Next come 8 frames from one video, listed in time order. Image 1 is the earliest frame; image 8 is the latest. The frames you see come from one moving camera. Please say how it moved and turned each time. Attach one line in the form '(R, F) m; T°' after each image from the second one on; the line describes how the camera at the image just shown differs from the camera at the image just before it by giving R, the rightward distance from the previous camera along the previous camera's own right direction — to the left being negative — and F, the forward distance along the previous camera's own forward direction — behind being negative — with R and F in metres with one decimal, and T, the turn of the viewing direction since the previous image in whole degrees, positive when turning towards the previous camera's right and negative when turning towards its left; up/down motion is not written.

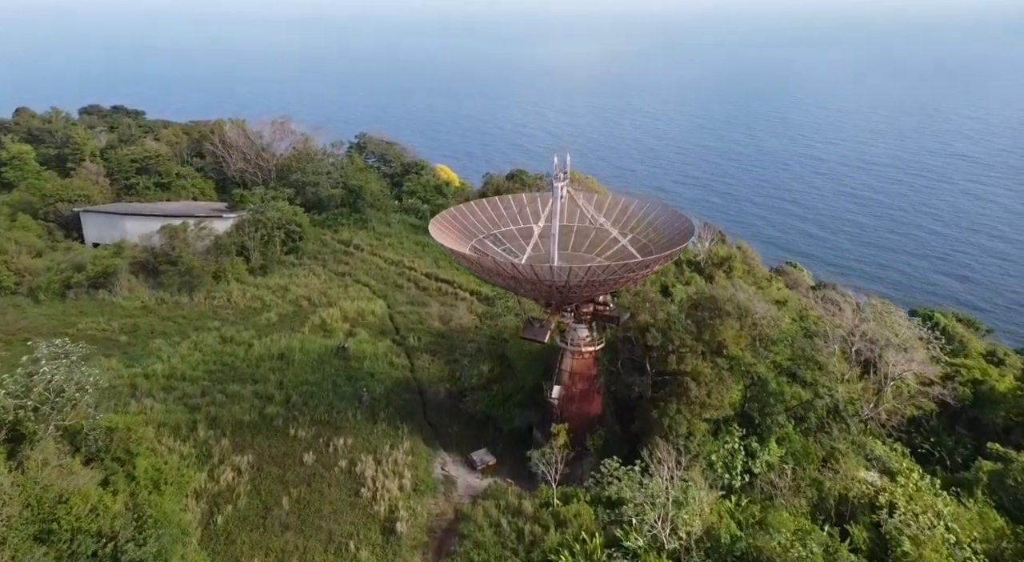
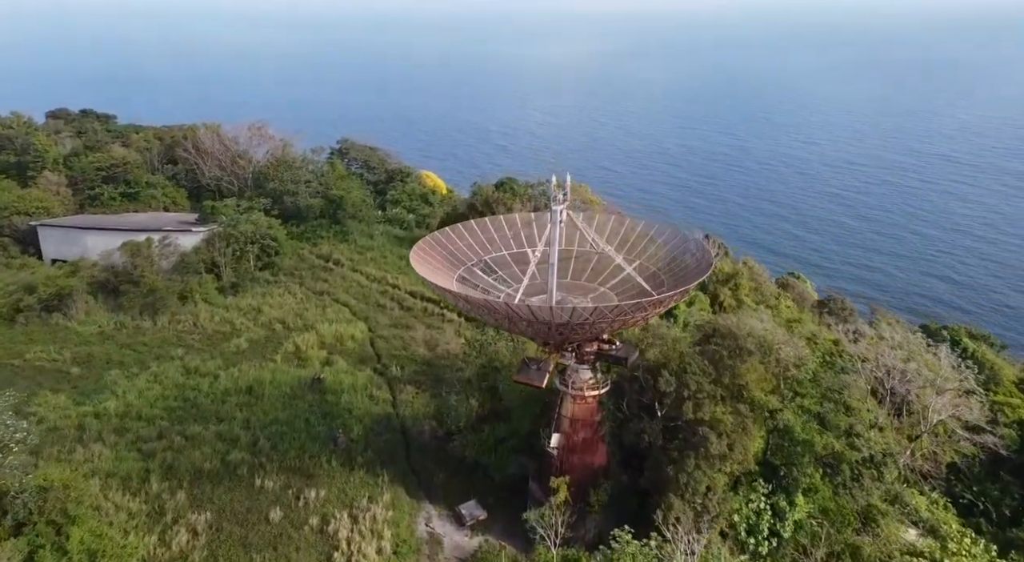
(-0.1, +2.5) m; +1°
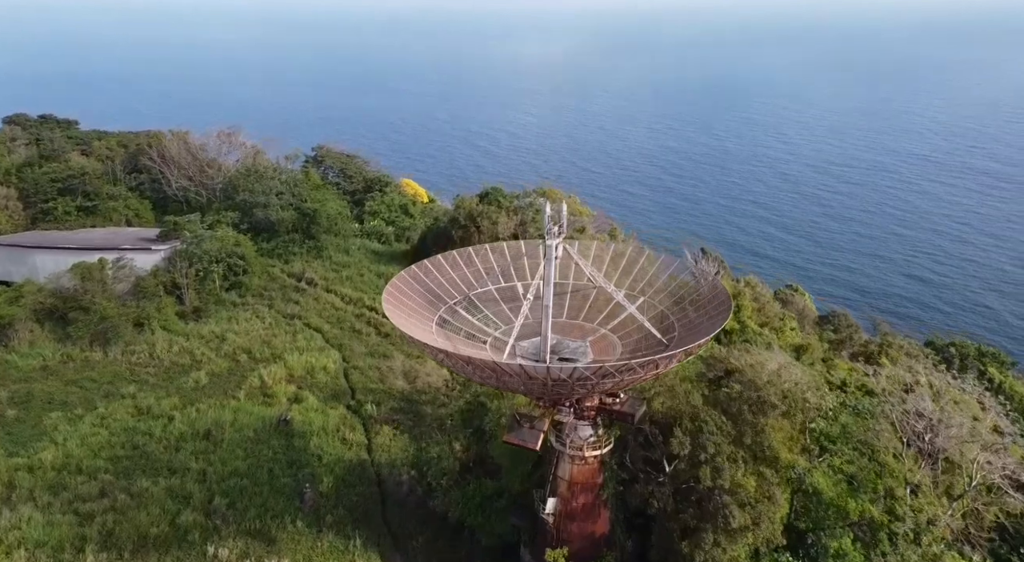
(-0.1, +2.5) m; +1°
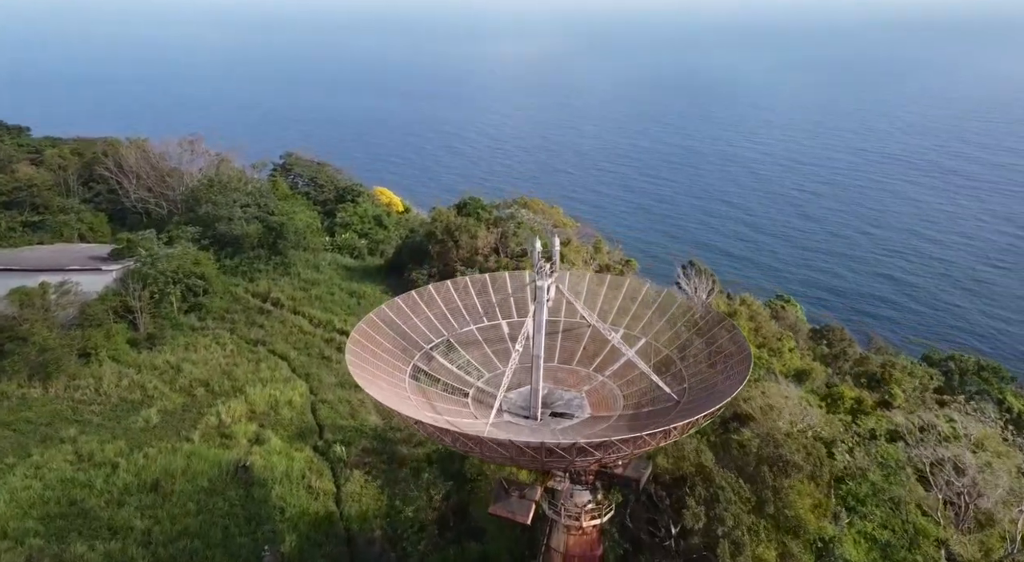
(-0.1, +2.2) m; +2°
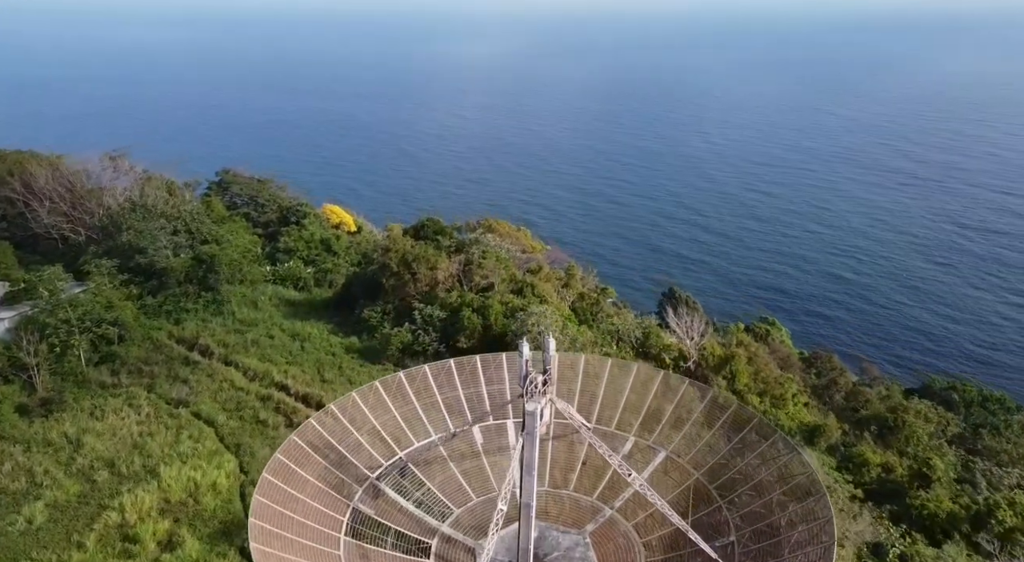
(-0.2, +4.1) m; +3°
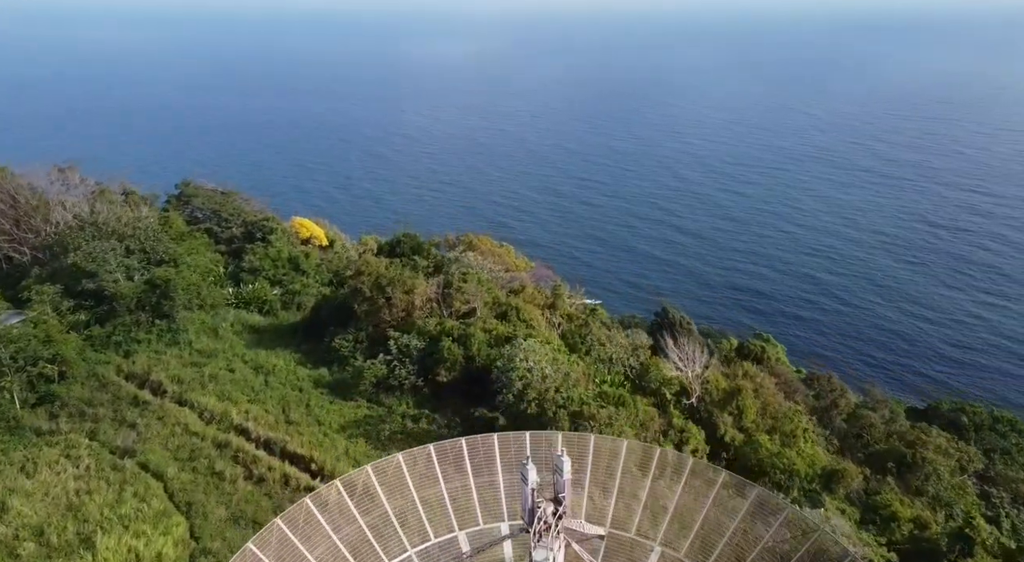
(-0.2, +2.5) m; +2°
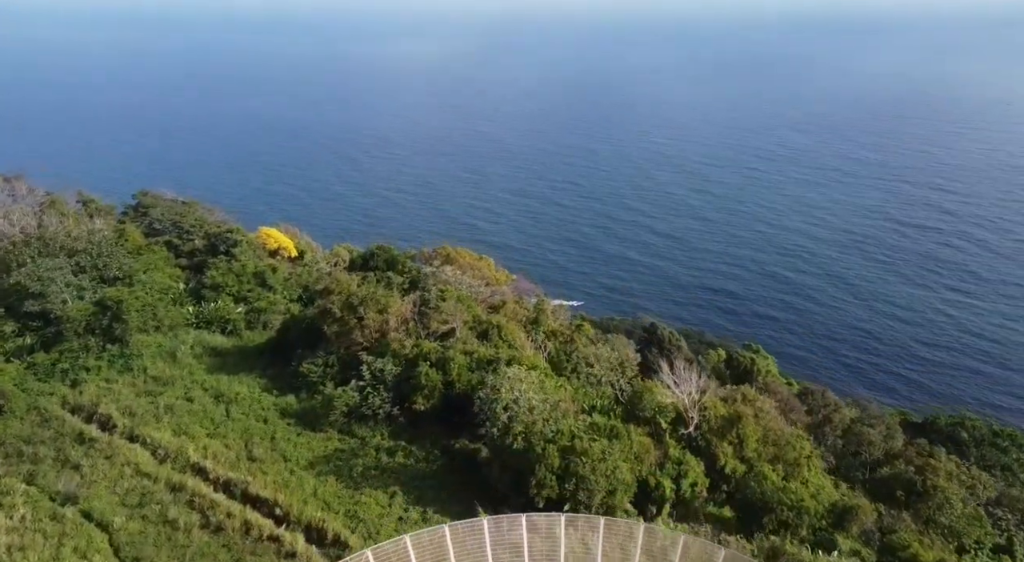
(-0.2, +1.9) m; +2°
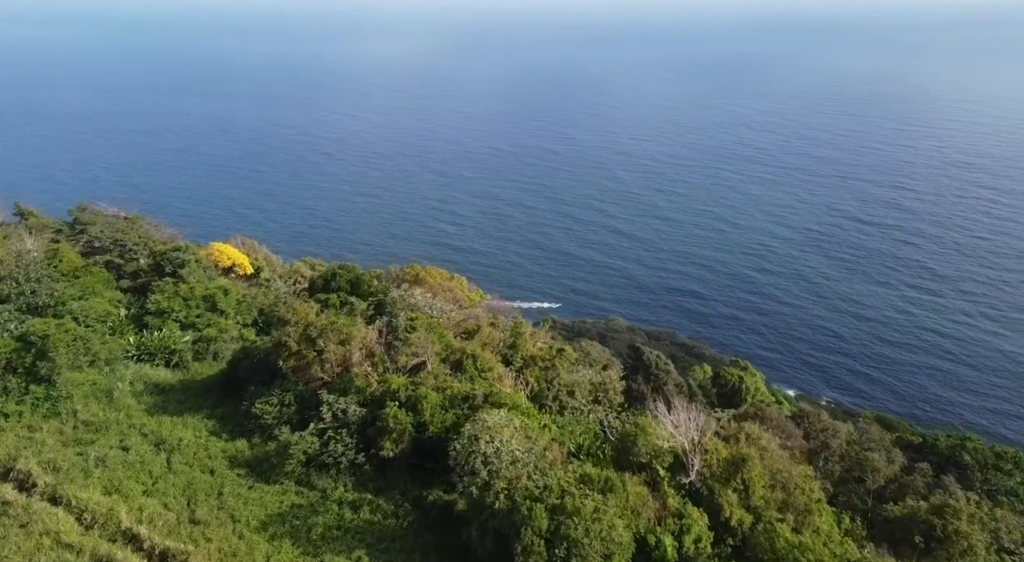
(-0.2, +2.6) m; +2°
